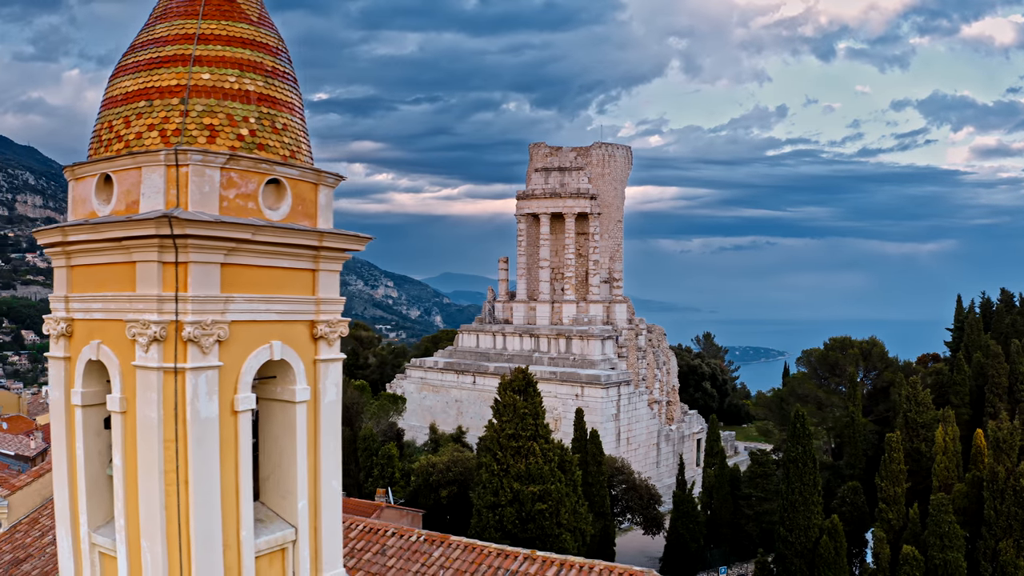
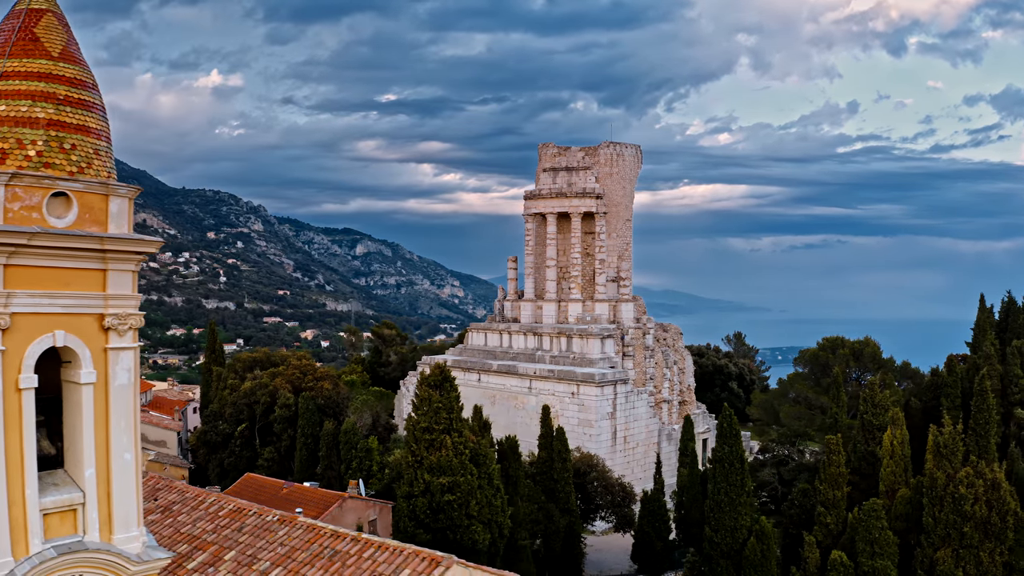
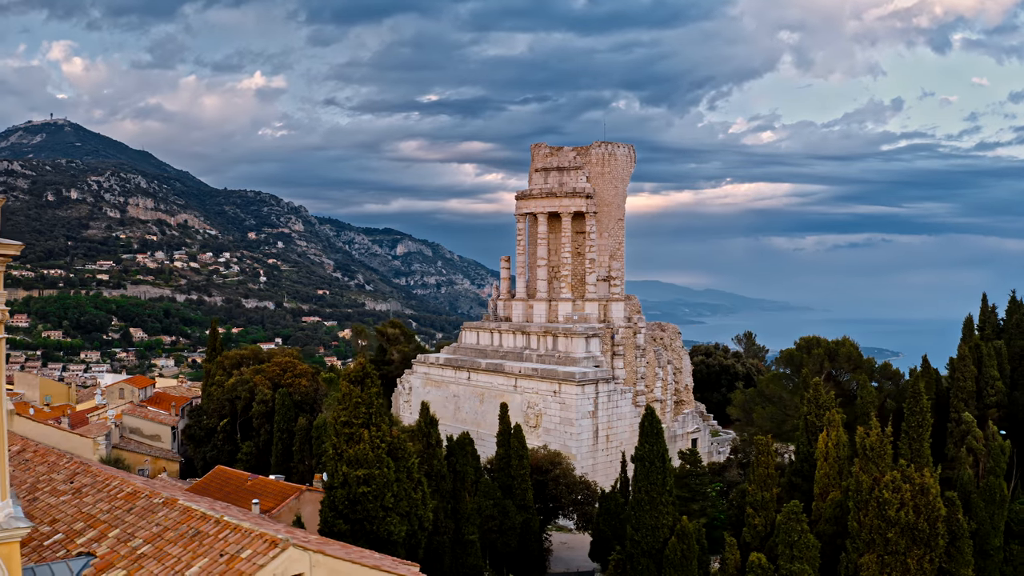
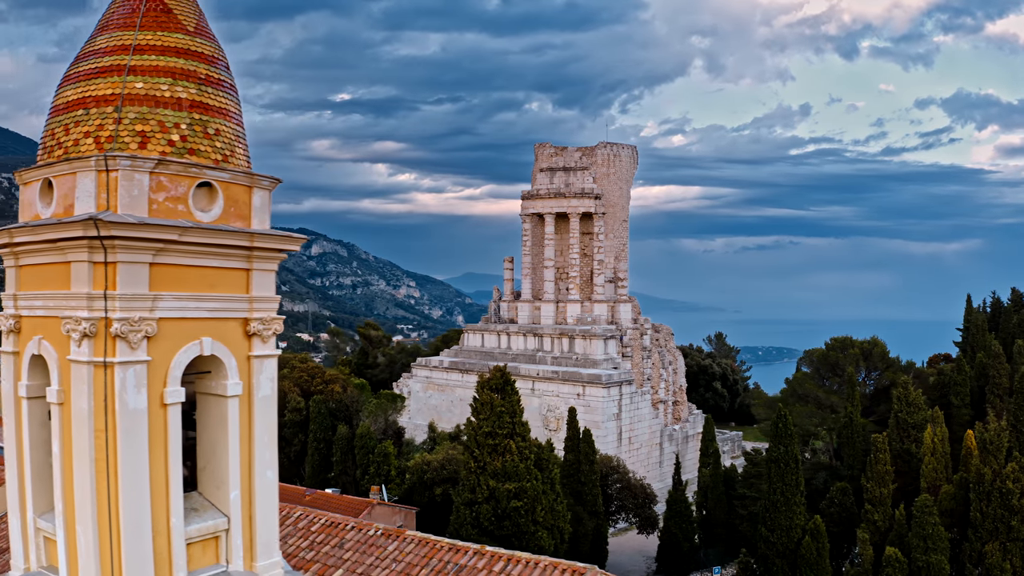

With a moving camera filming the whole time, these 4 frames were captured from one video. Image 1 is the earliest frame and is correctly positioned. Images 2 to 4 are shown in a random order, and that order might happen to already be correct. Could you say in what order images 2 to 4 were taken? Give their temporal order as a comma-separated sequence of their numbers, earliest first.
4, 2, 3
